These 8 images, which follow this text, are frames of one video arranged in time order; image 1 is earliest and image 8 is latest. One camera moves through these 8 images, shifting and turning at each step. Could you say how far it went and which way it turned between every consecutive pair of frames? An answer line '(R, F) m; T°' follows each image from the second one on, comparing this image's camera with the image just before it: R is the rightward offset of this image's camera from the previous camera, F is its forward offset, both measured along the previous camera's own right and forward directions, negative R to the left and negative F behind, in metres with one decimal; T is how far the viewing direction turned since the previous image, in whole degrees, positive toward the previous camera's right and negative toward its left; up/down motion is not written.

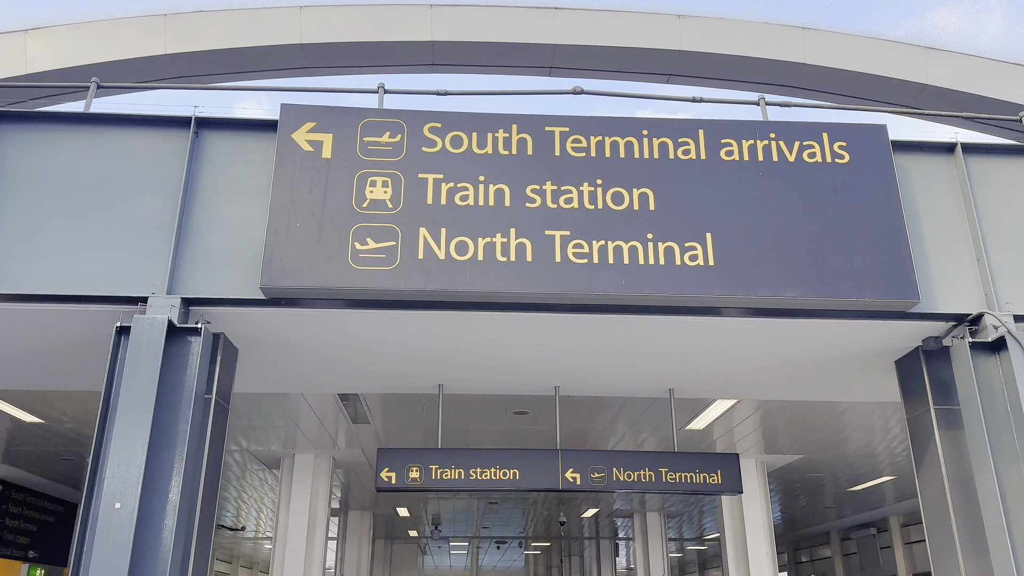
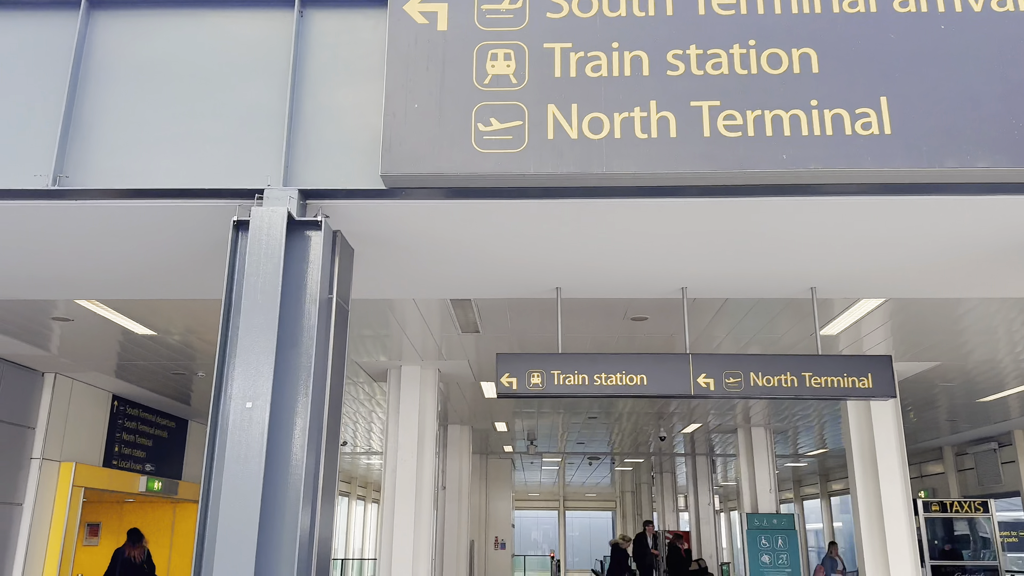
(-0.4, +0.5) m; -5°
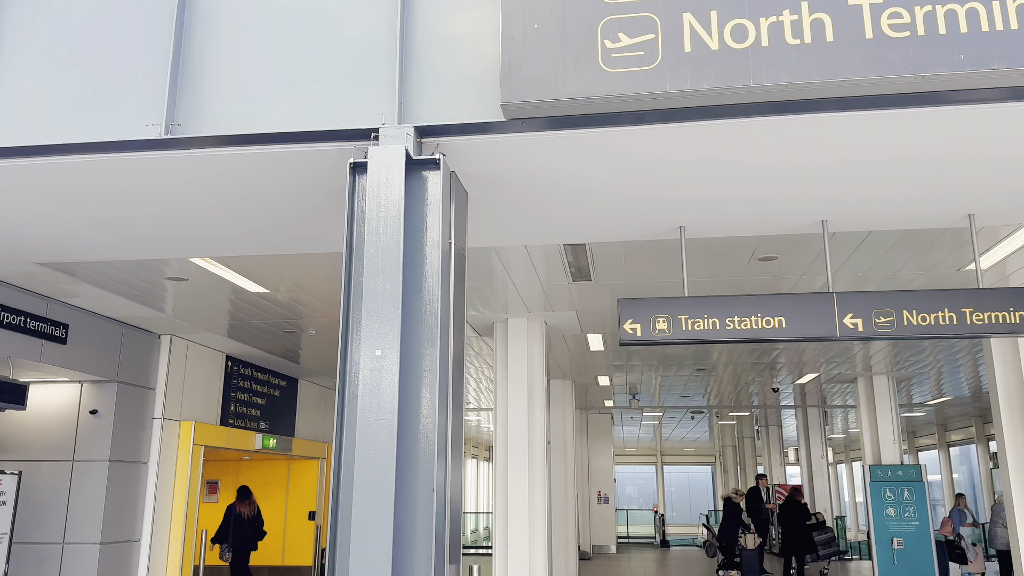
(-0.3, +0.3) m; -6°
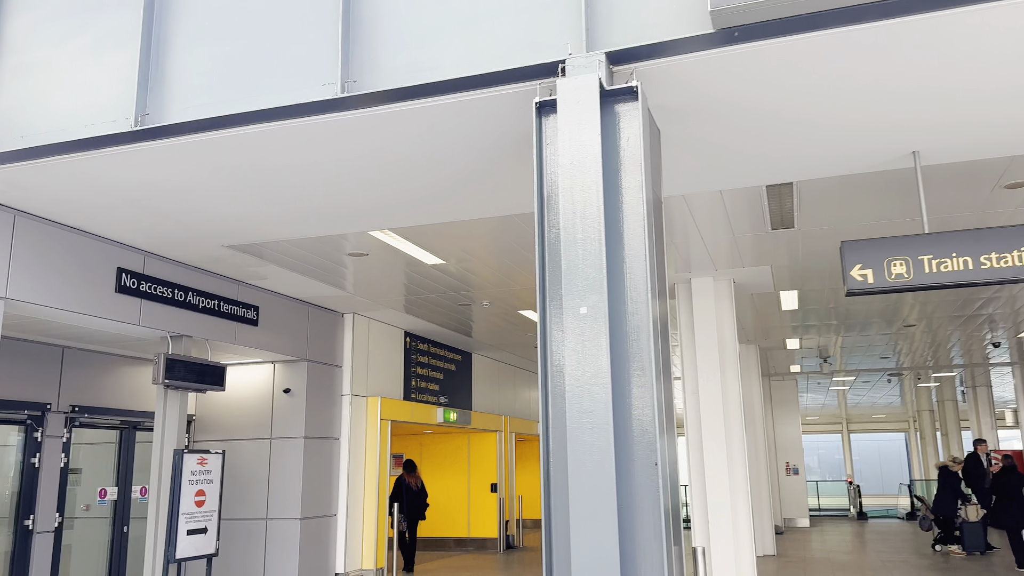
(-0.3, +0.5) m; -11°
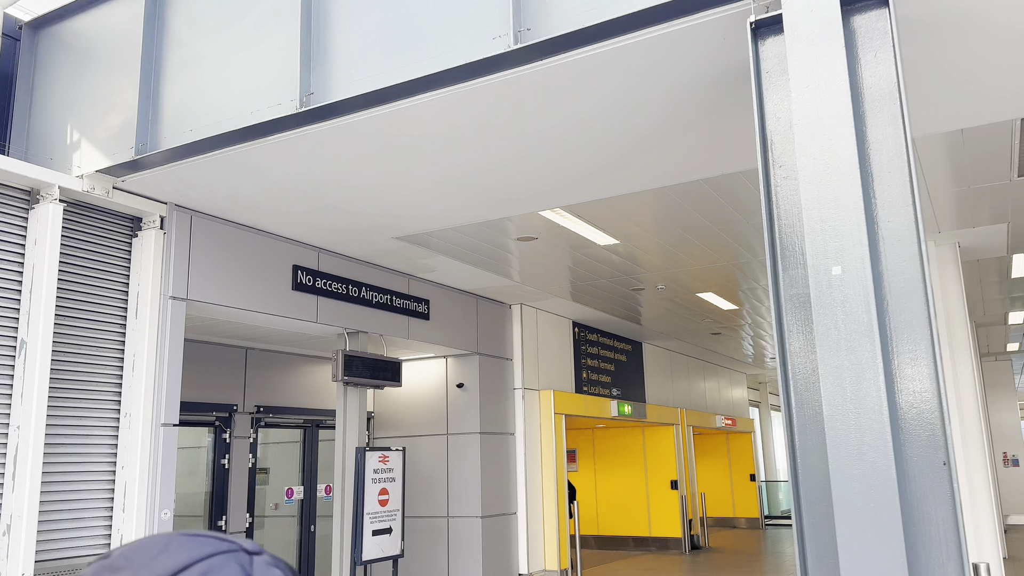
(-0.3, +0.5) m; -11°
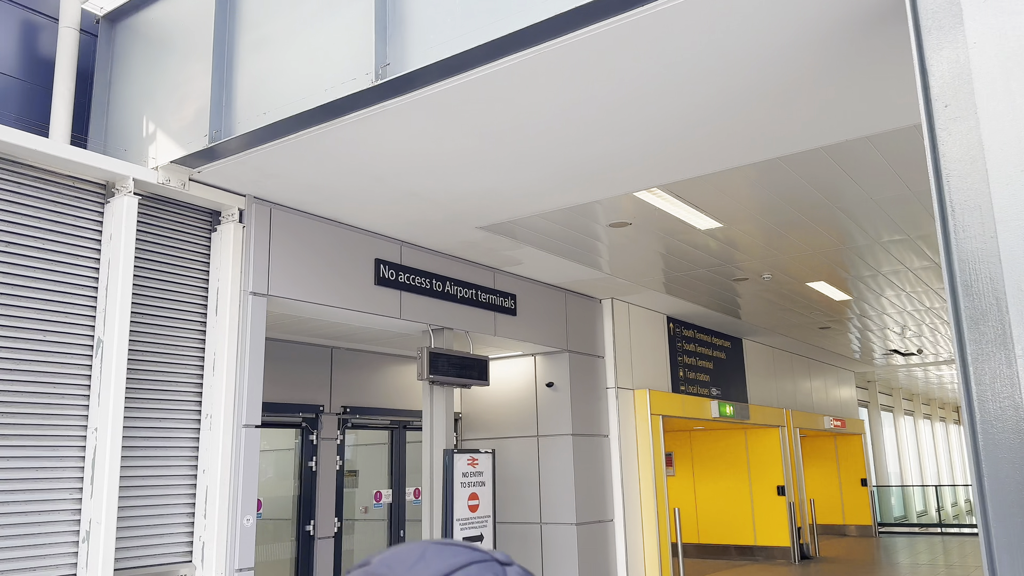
(-0.1, +0.4) m; -6°
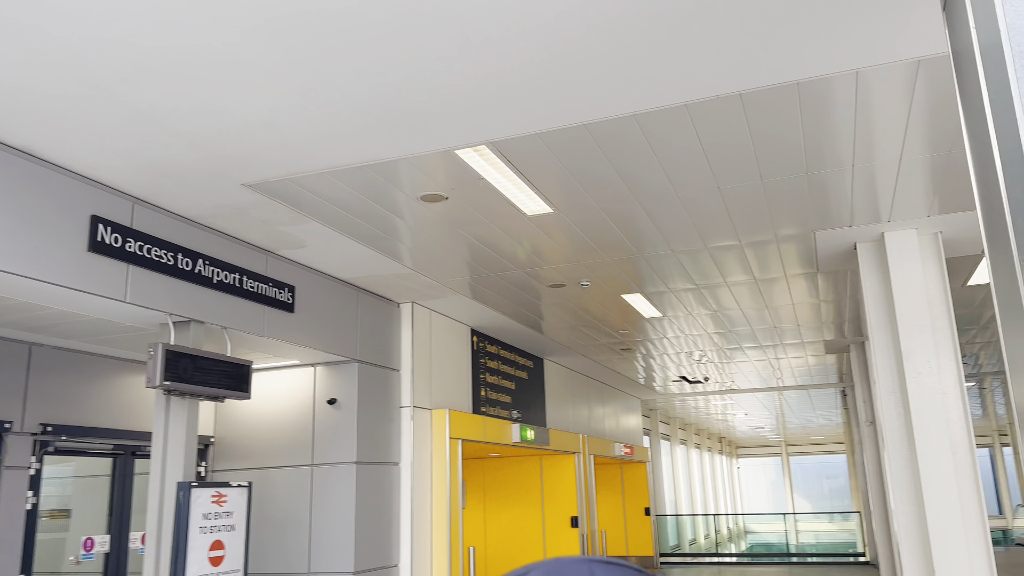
(0.0, +1.2) m; +15°
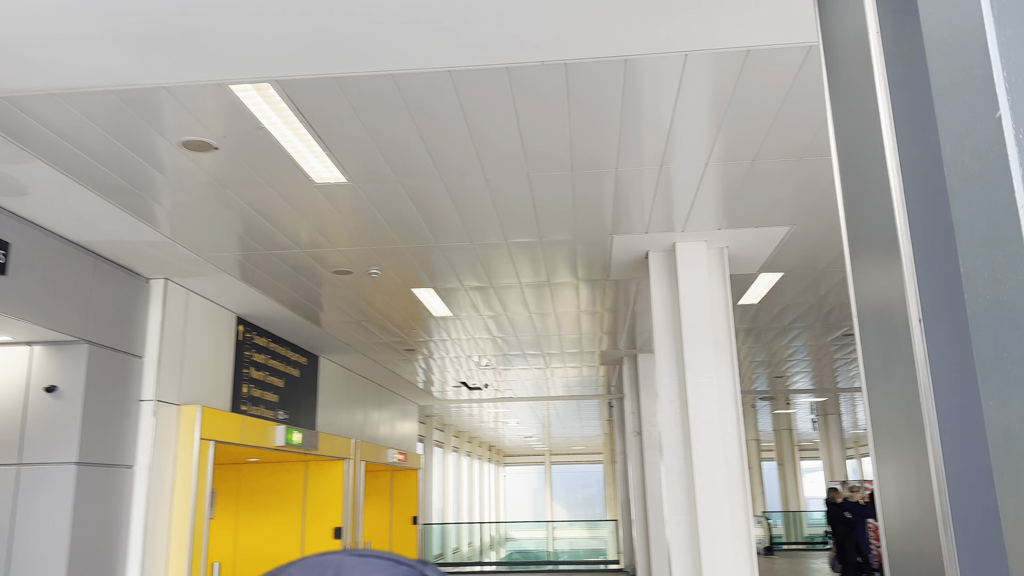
(0.0, +0.5) m; +15°
